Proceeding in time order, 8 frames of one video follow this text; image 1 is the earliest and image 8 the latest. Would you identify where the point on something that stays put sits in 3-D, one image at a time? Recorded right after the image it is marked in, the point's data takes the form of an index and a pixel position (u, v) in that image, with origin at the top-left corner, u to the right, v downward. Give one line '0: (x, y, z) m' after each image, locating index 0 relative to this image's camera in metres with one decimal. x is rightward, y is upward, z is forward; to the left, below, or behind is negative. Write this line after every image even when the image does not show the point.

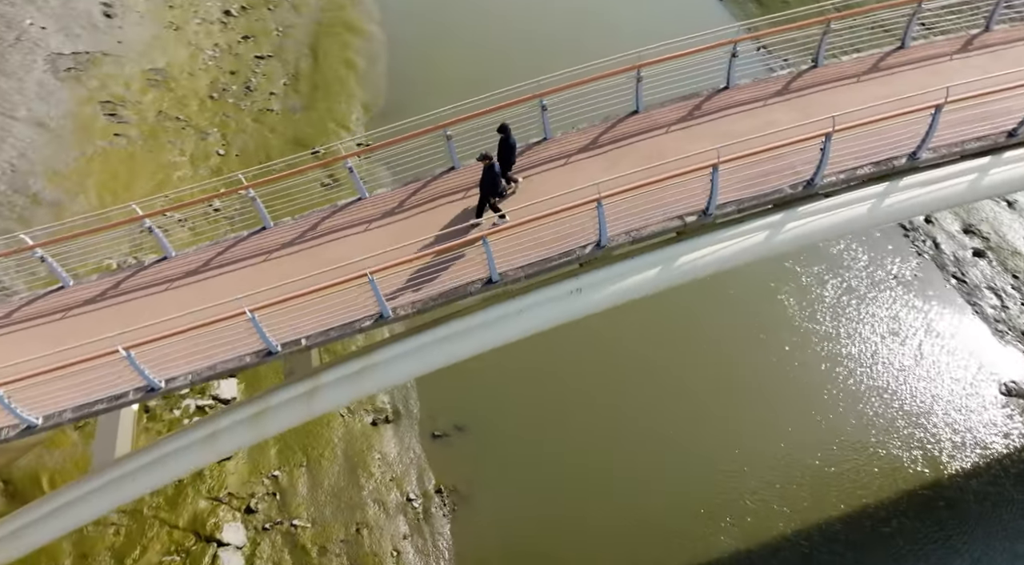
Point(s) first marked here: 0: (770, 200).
0: (+3.7, +1.2, +10.0) m
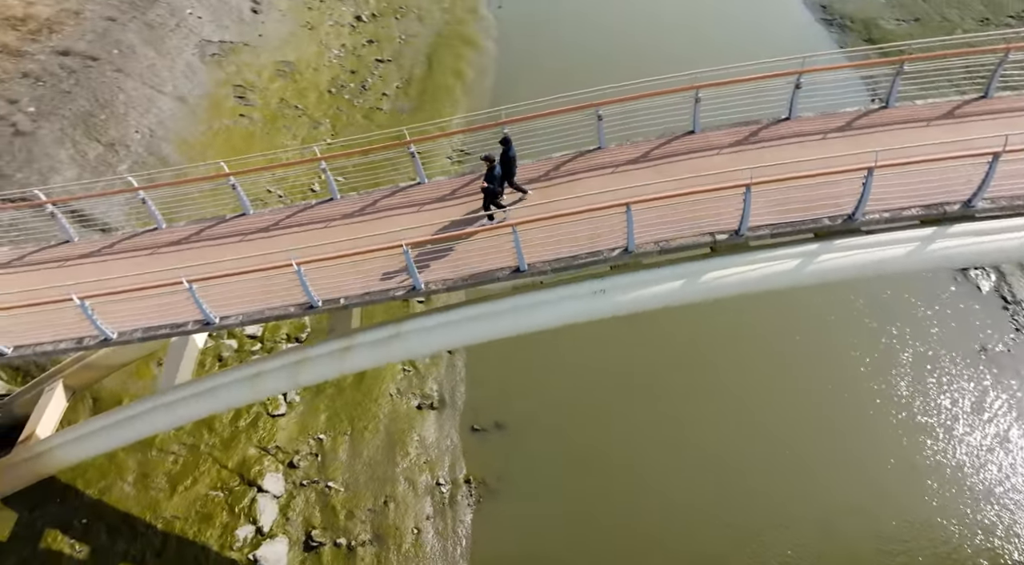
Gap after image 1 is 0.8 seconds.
0: (+4.3, +0.8, +10.0) m
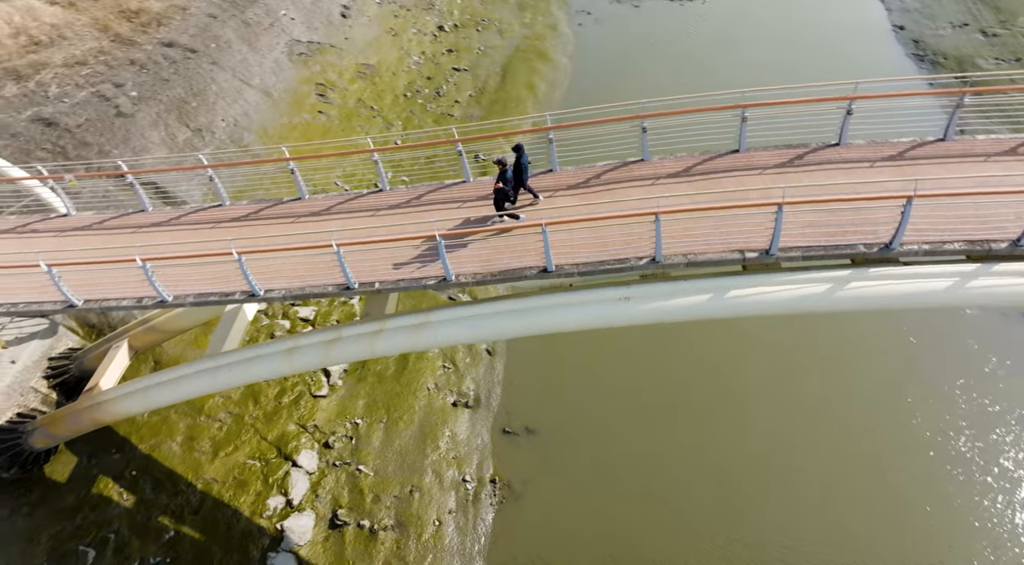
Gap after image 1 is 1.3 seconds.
0: (+4.7, +0.4, +9.8) m
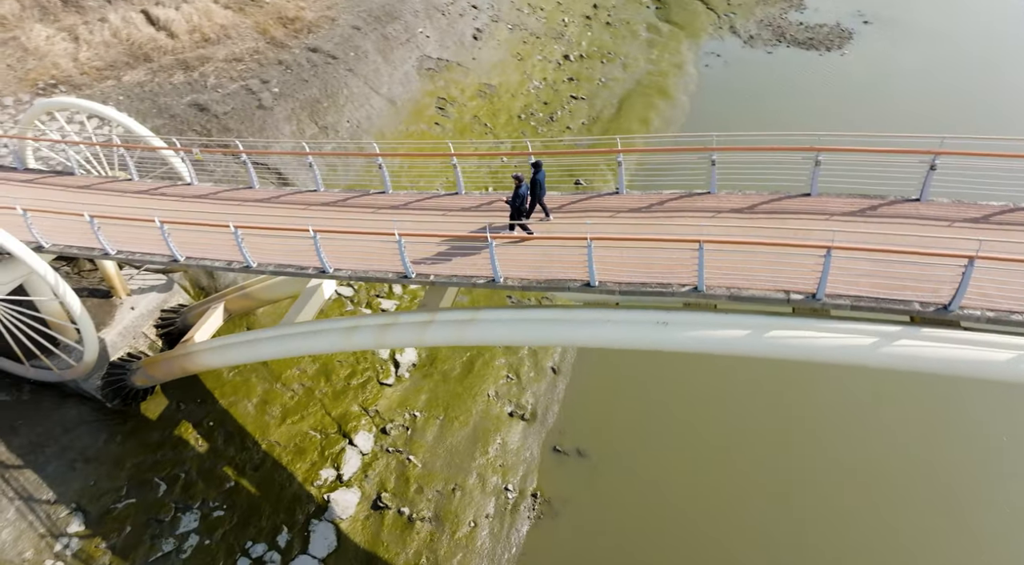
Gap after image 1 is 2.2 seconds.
0: (+5.2, -0.4, +9.4) m
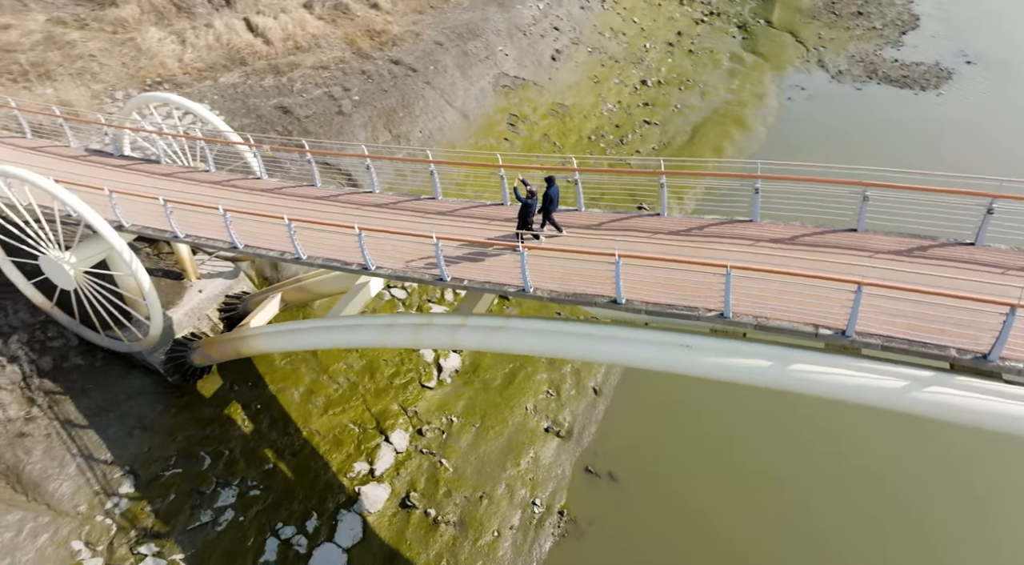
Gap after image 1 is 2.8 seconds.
0: (+5.5, -0.9, +9.0) m
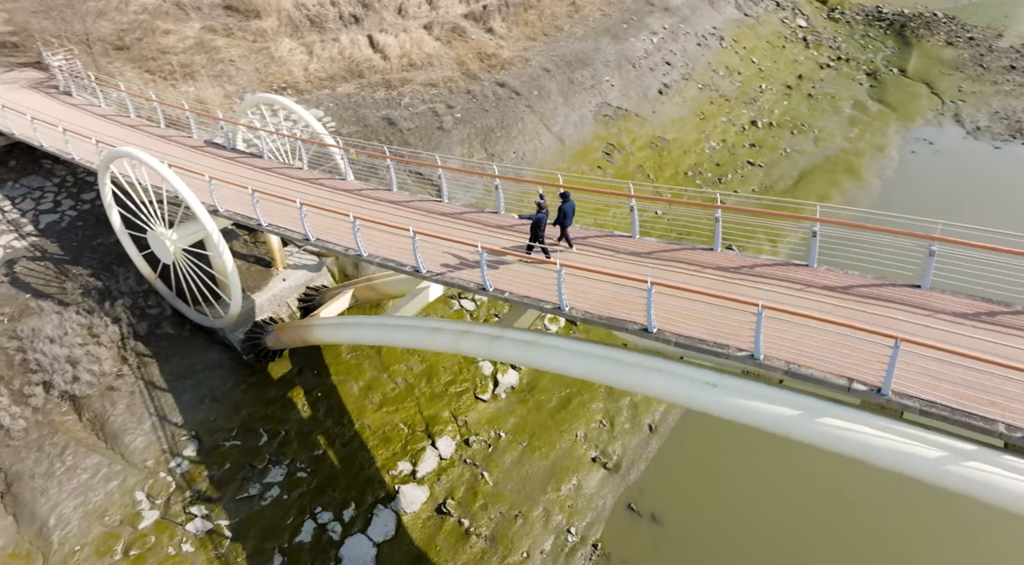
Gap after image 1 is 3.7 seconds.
0: (+5.5, -1.7, +8.2) m
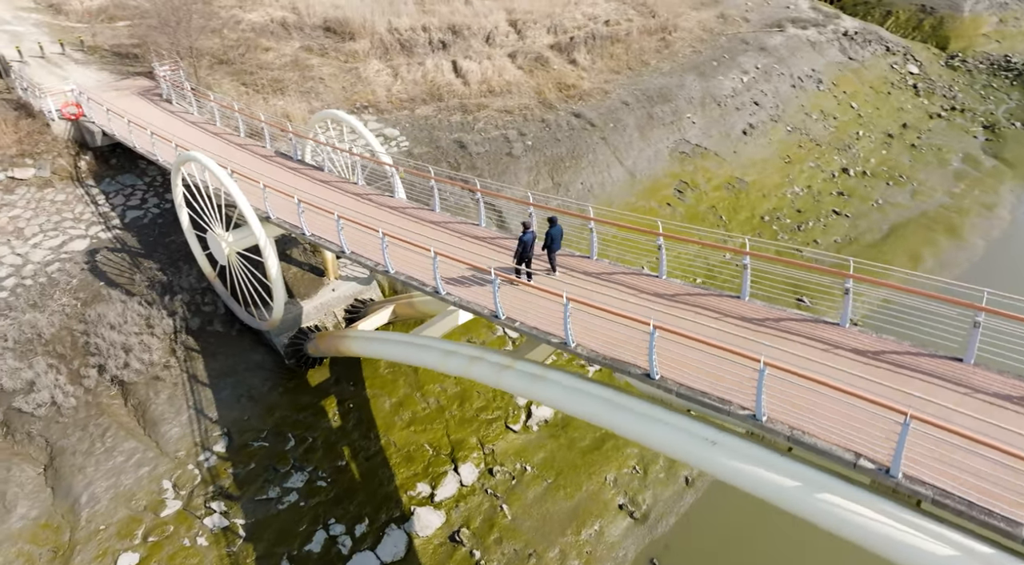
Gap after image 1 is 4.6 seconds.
0: (+5.0, -2.5, +7.1) m
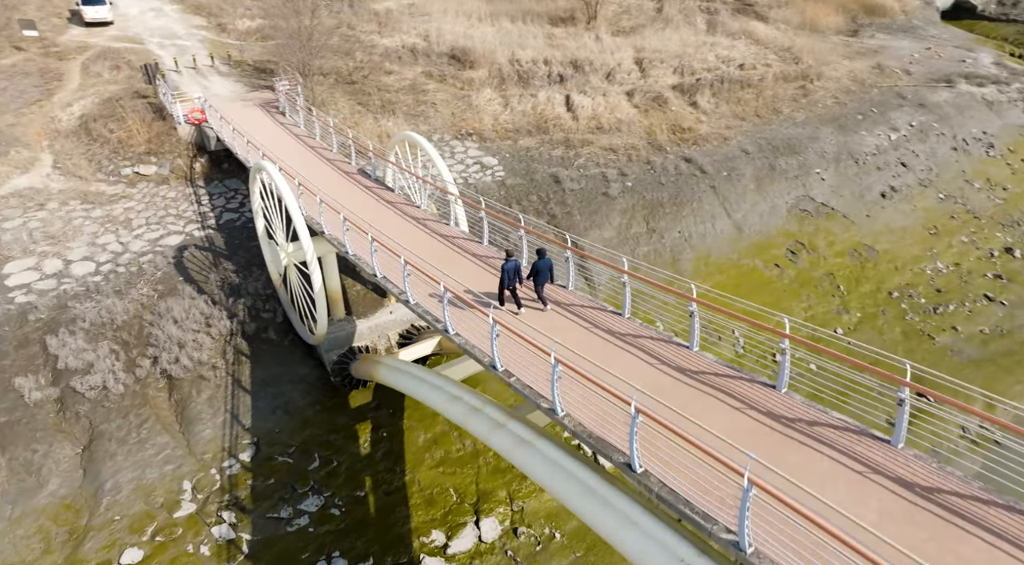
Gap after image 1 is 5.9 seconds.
0: (+3.6, -3.5, +4.7) m
